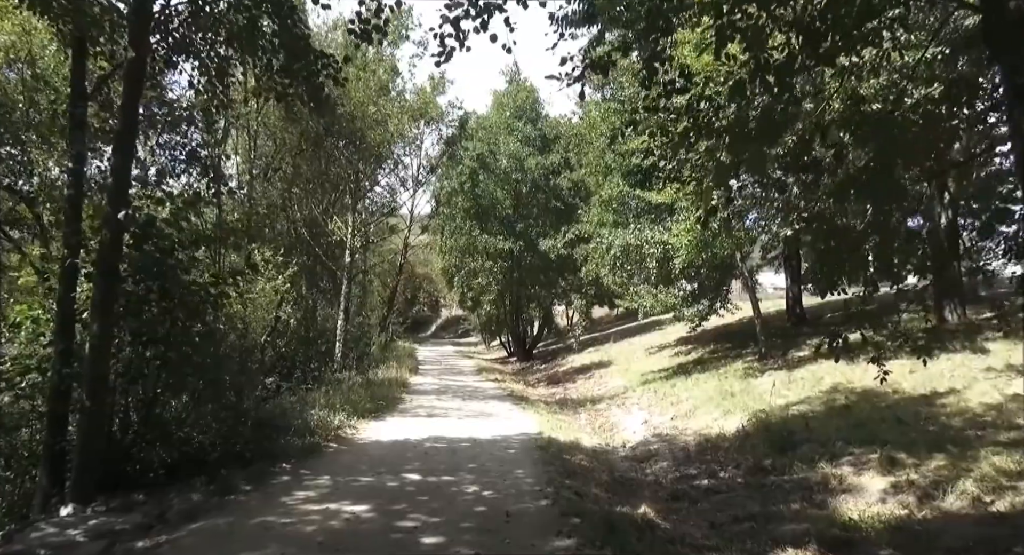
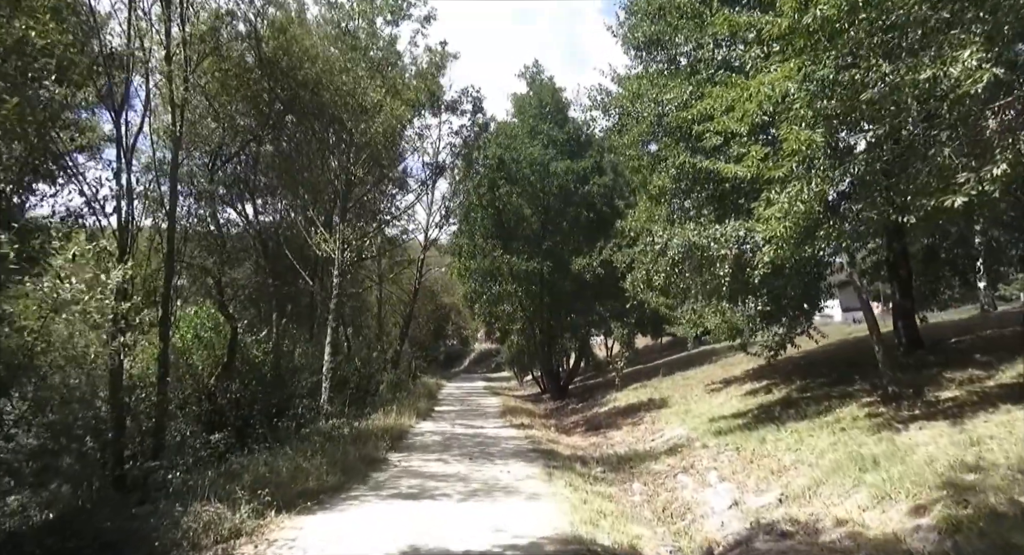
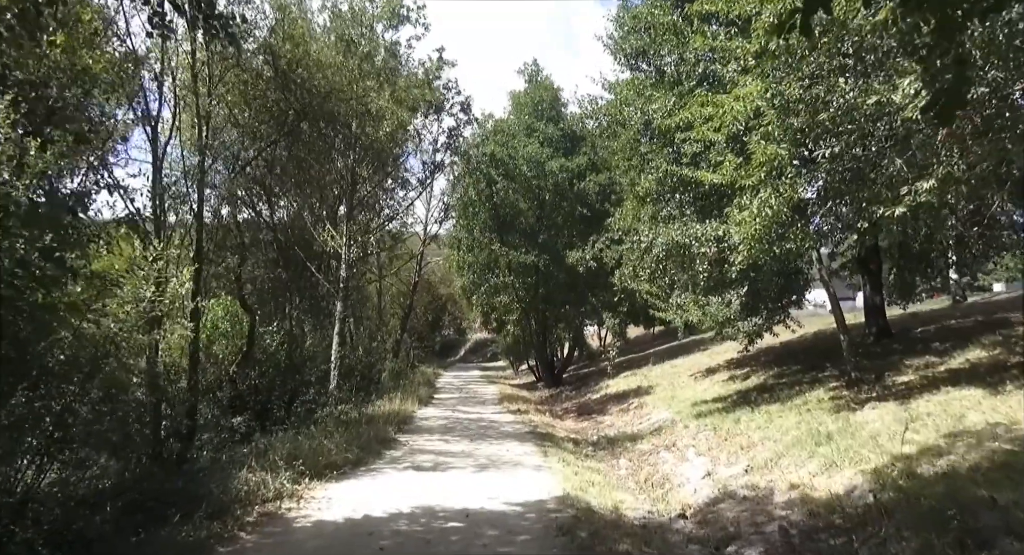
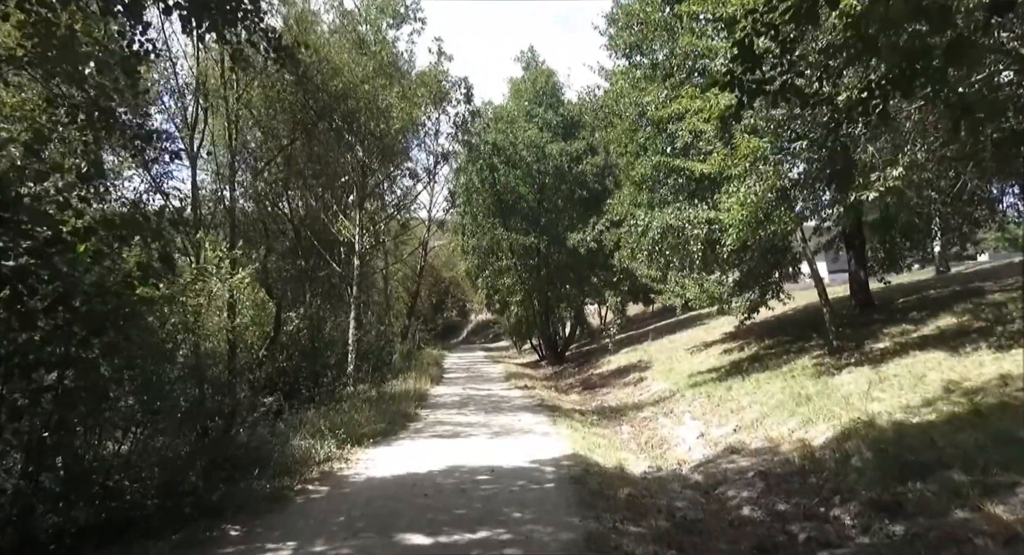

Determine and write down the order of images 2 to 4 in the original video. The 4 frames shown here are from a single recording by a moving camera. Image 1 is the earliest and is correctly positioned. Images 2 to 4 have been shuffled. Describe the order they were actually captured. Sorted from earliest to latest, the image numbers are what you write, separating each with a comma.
4, 3, 2
